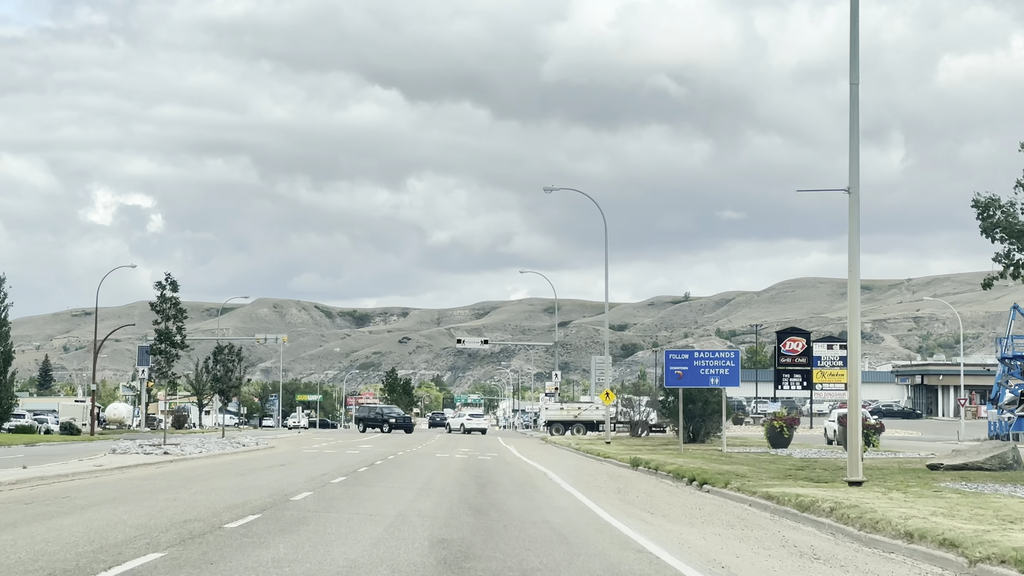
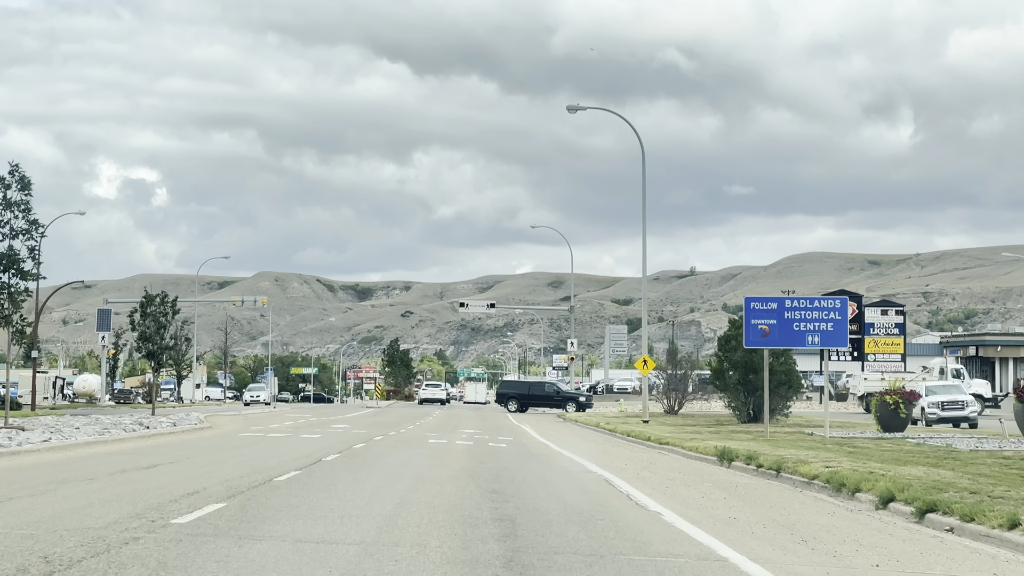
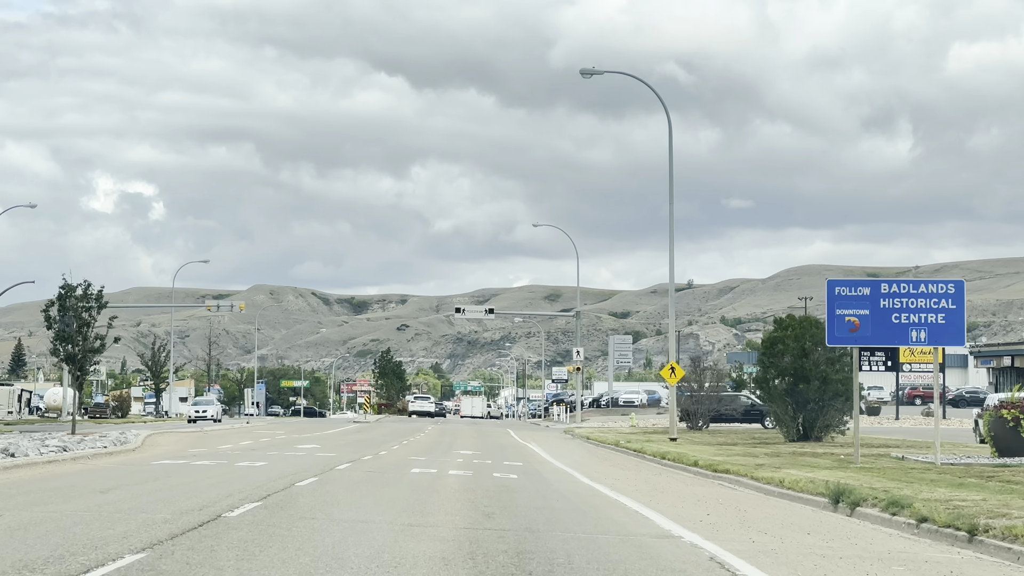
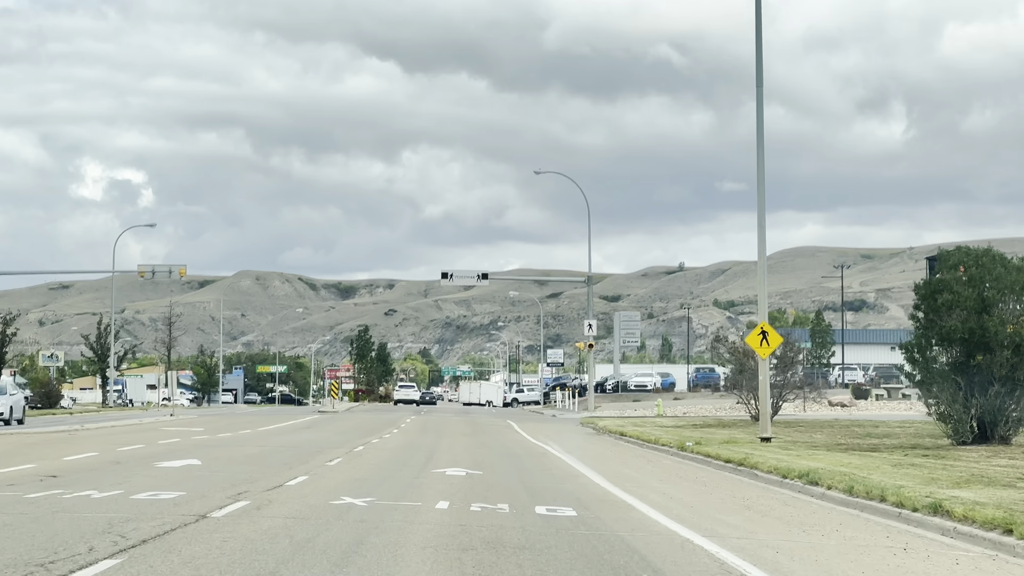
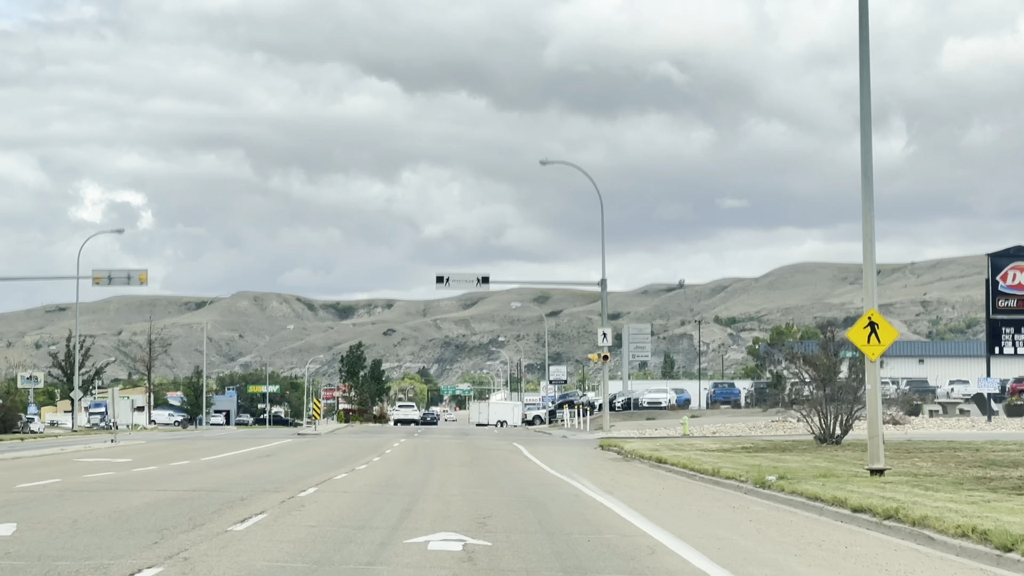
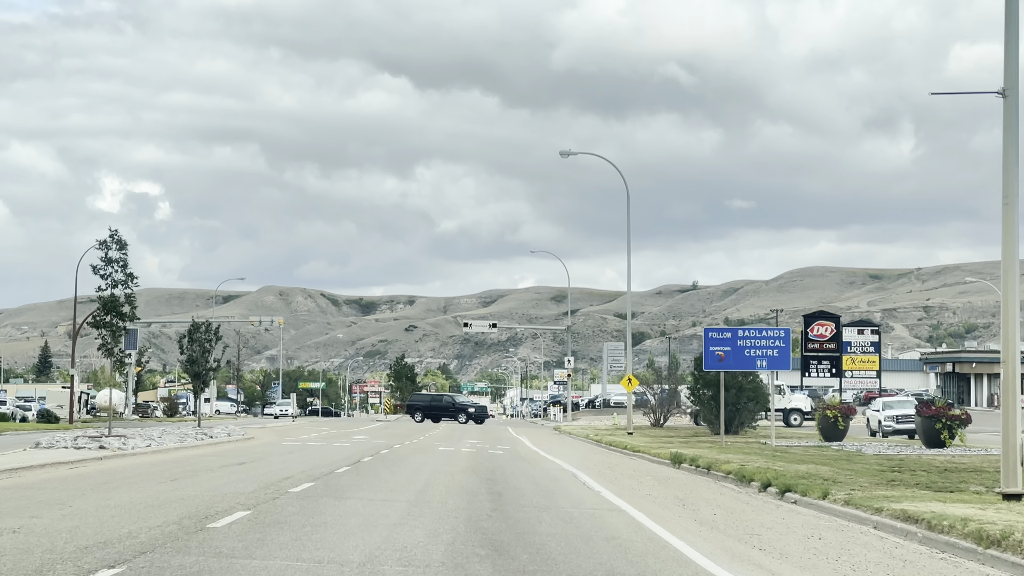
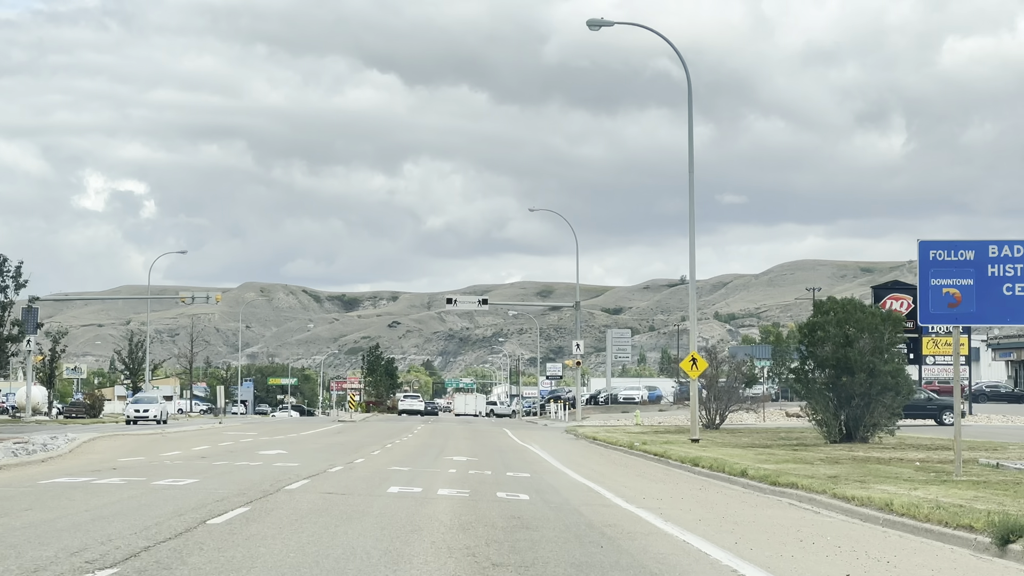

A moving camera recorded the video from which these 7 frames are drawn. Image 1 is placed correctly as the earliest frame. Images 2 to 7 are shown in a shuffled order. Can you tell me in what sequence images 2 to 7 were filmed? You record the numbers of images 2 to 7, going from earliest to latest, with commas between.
6, 2, 3, 7, 4, 5
